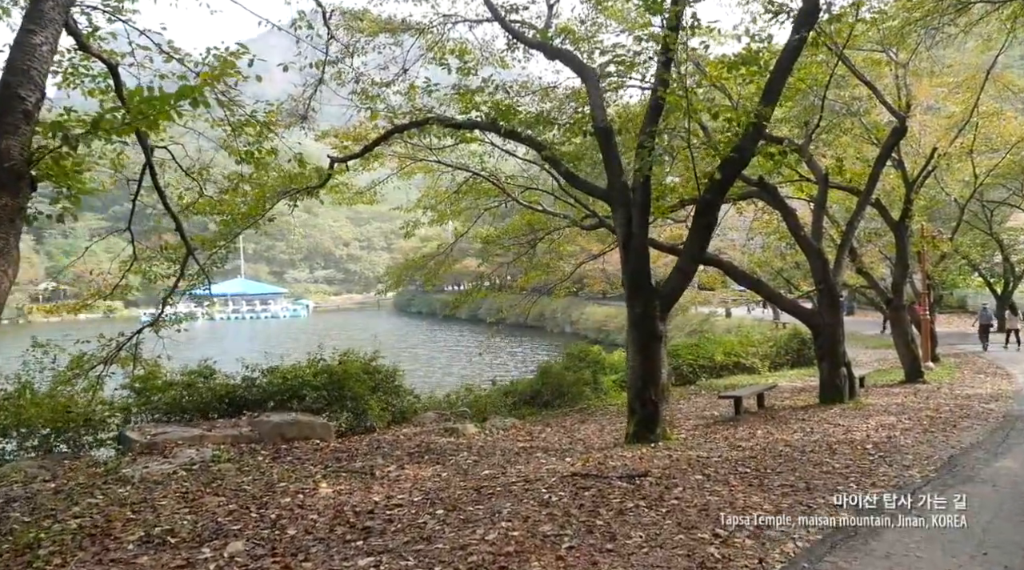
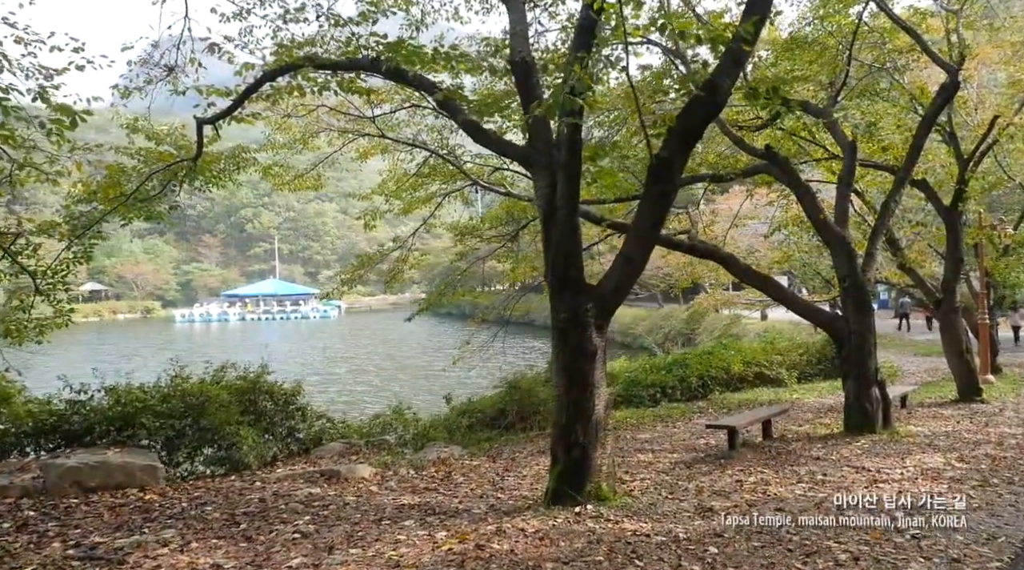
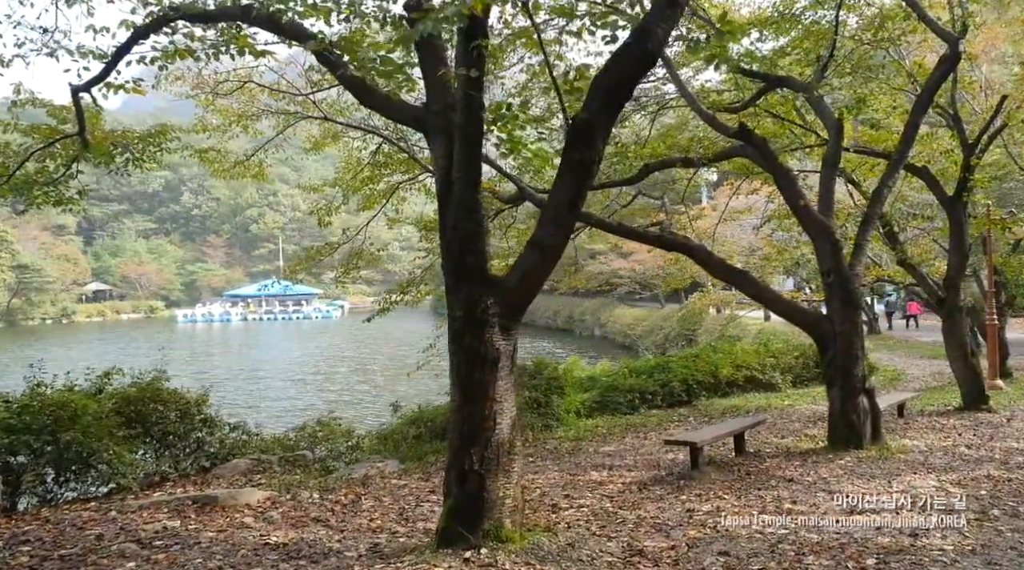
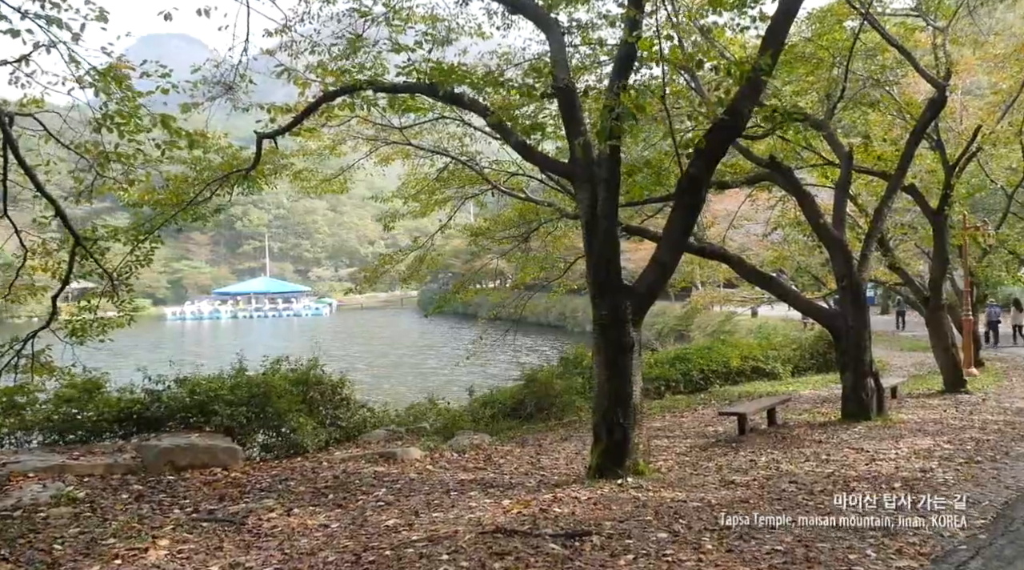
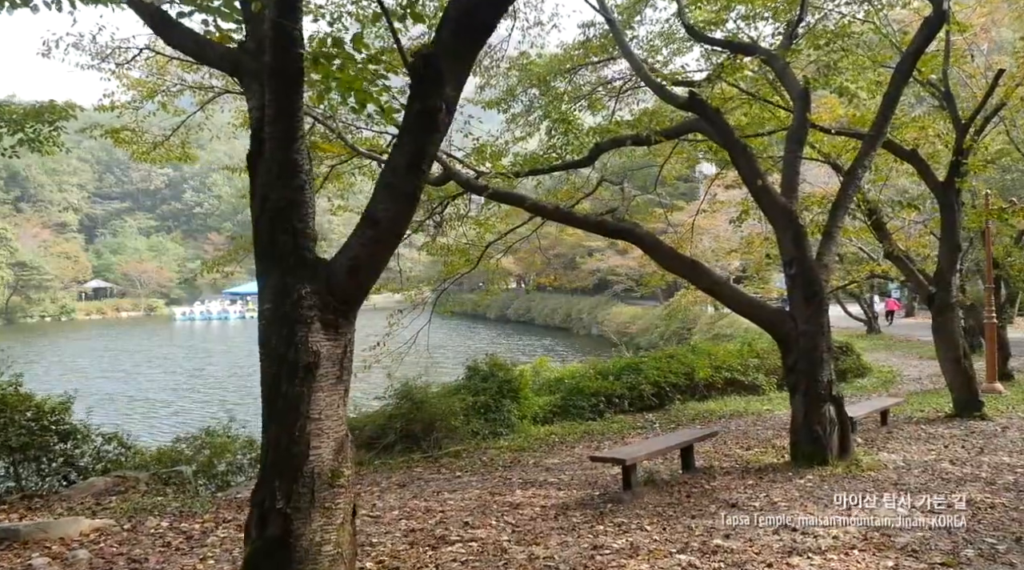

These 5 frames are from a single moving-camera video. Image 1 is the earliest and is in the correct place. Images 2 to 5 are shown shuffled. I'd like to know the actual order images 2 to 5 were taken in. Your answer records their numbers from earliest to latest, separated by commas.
4, 2, 3, 5
